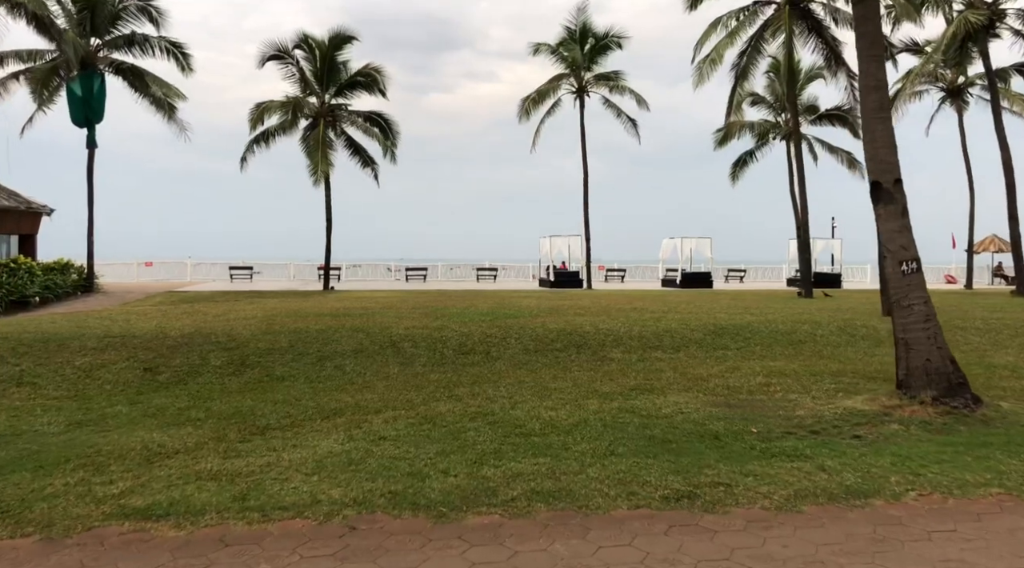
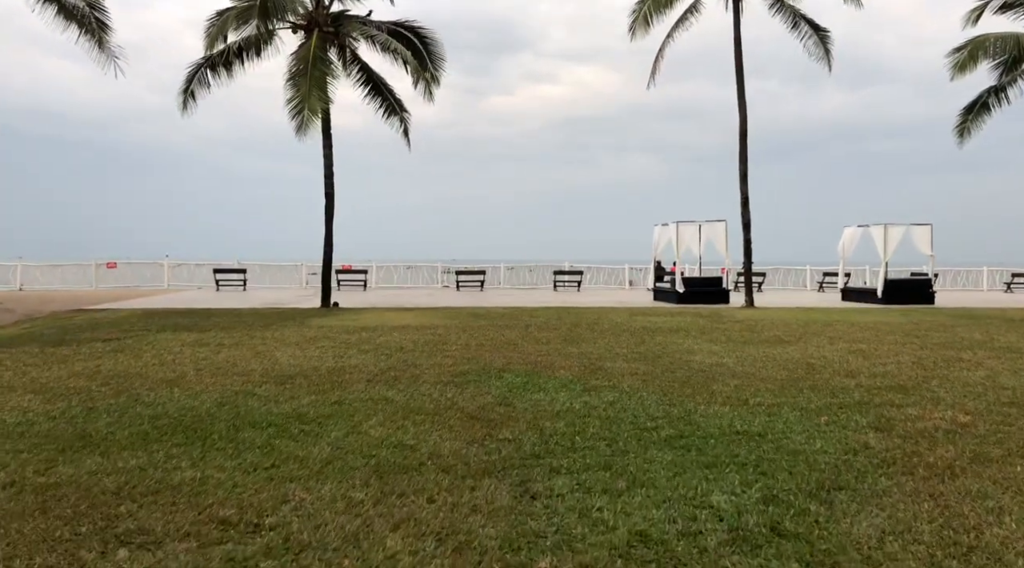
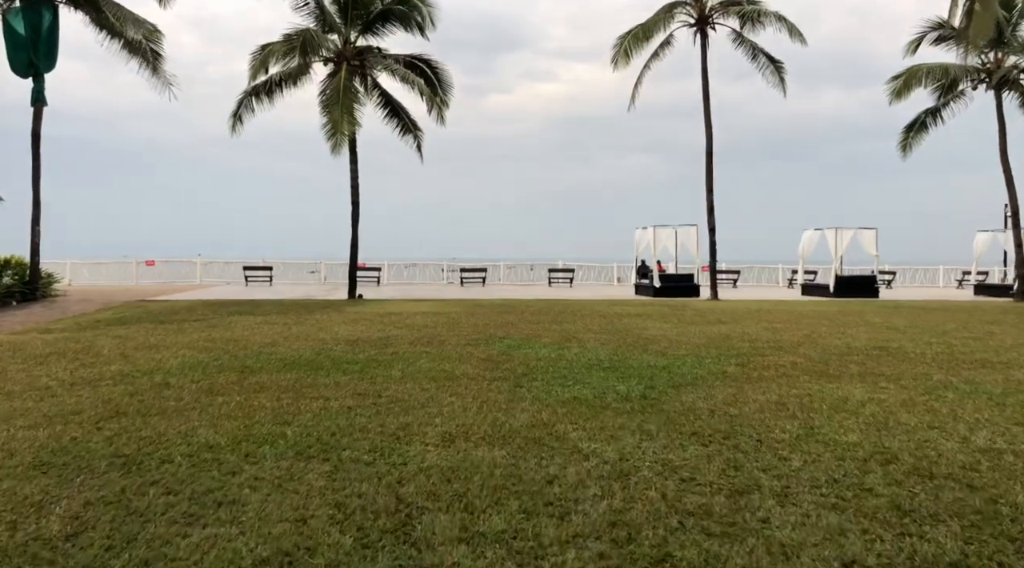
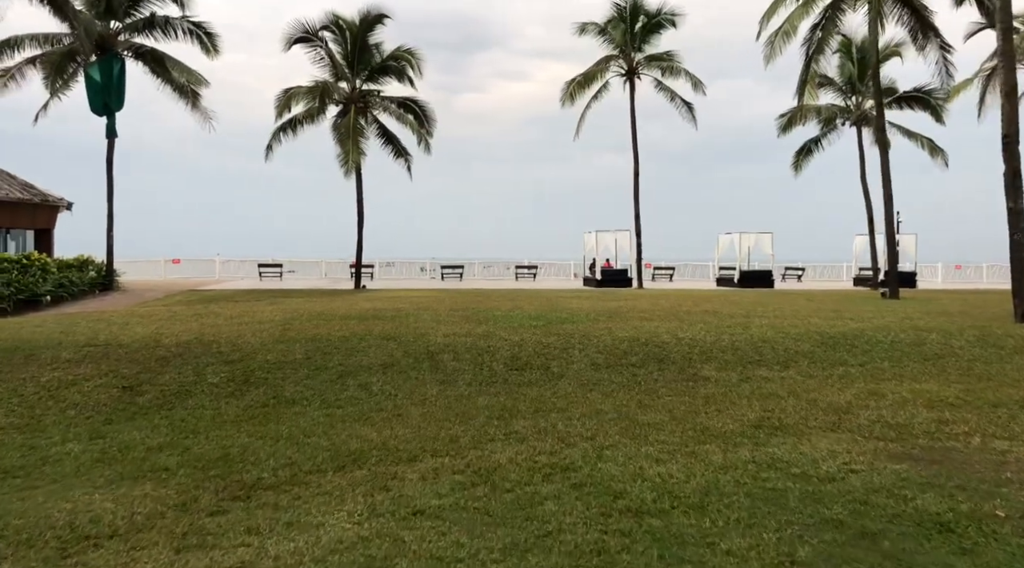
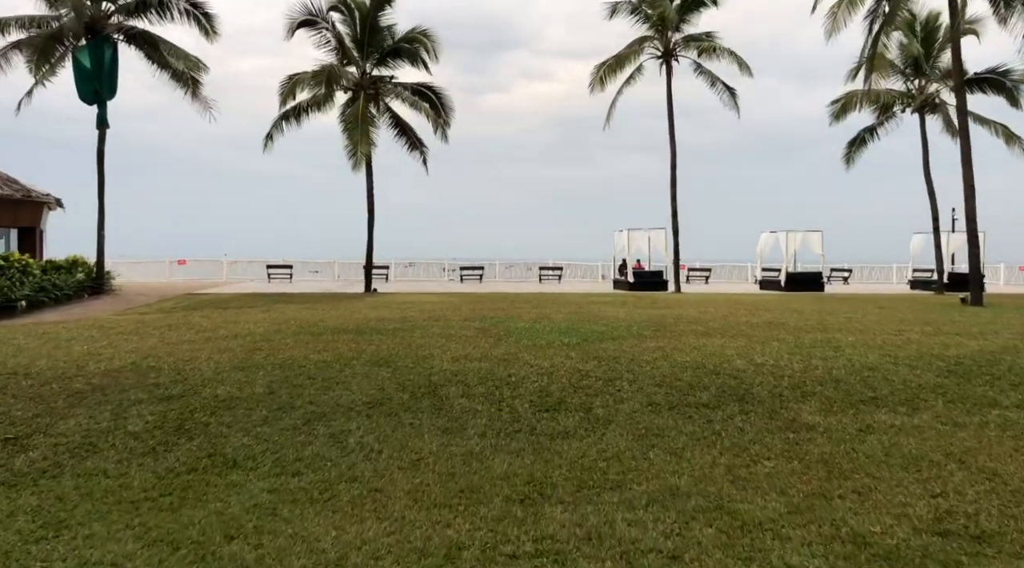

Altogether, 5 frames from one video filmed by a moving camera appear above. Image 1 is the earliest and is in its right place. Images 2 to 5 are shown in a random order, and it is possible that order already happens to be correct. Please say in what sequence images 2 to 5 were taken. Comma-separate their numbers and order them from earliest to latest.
4, 5, 3, 2
